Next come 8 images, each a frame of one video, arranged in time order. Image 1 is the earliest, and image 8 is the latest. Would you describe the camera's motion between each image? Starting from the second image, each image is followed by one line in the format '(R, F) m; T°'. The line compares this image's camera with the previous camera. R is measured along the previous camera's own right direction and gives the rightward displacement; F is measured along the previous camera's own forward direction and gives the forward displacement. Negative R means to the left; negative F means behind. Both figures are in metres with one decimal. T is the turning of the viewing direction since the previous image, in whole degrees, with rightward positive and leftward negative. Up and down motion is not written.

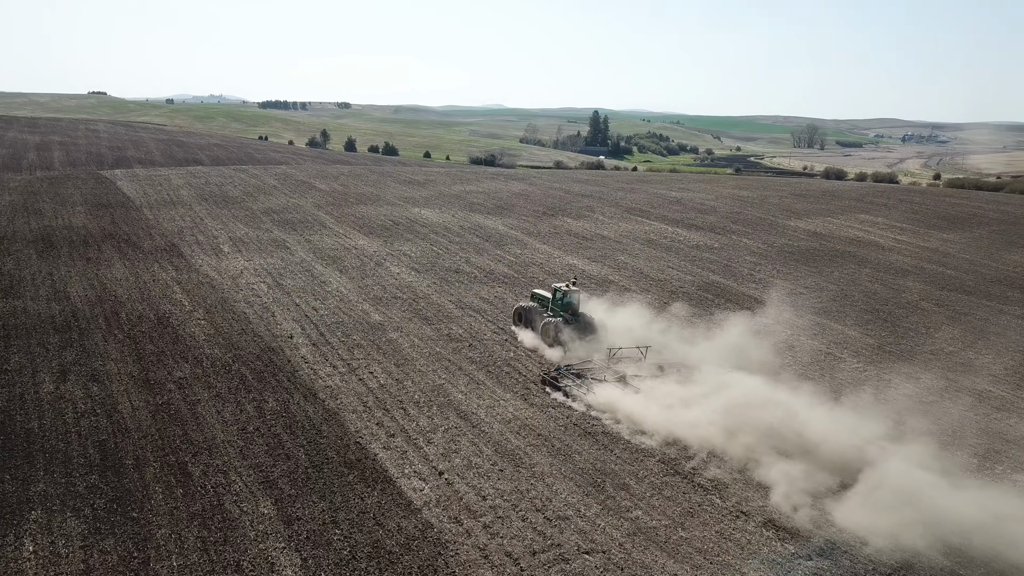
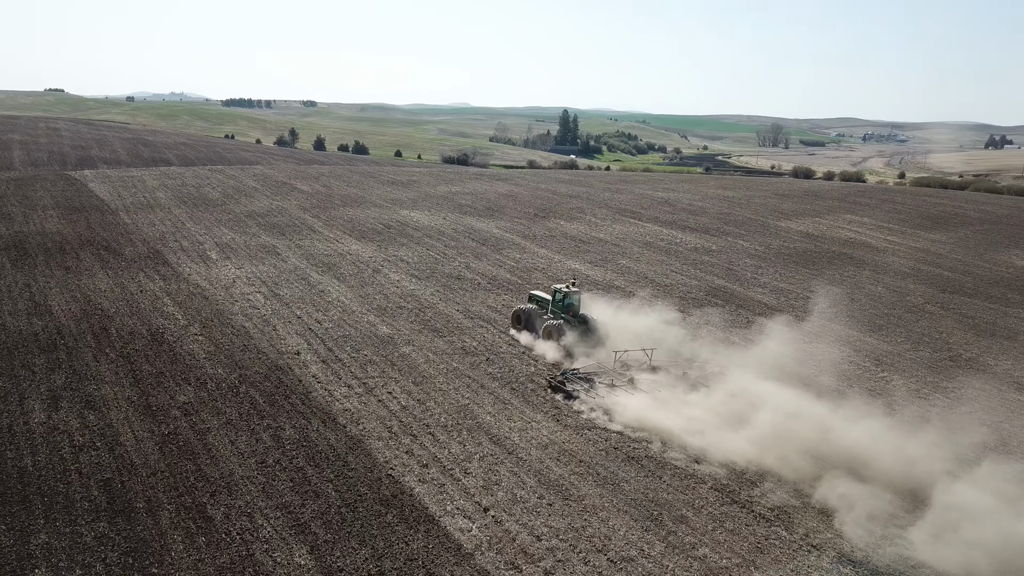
(-1.1, +1.0) m; +2°
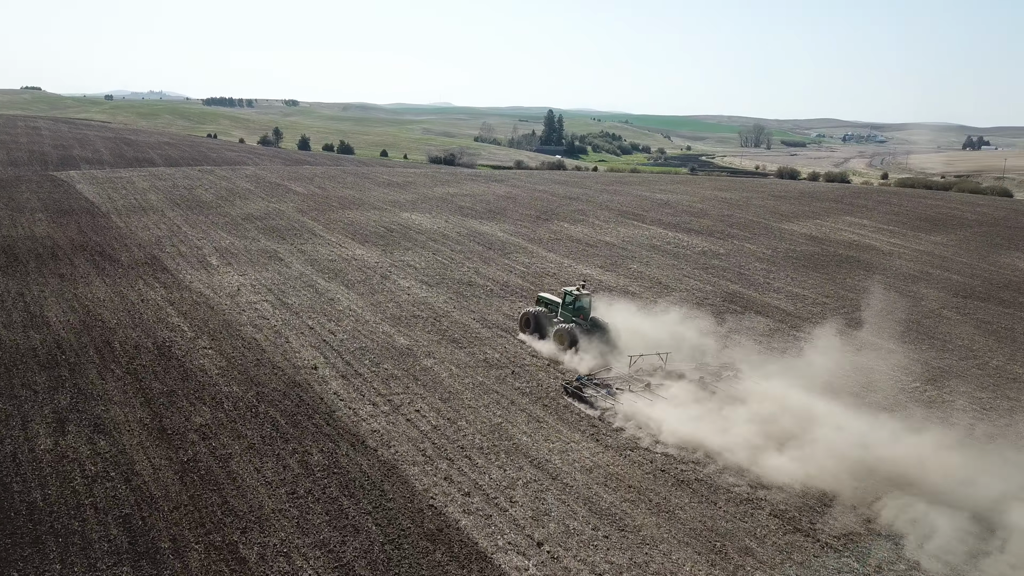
(-0.9, +0.8) m; +1°
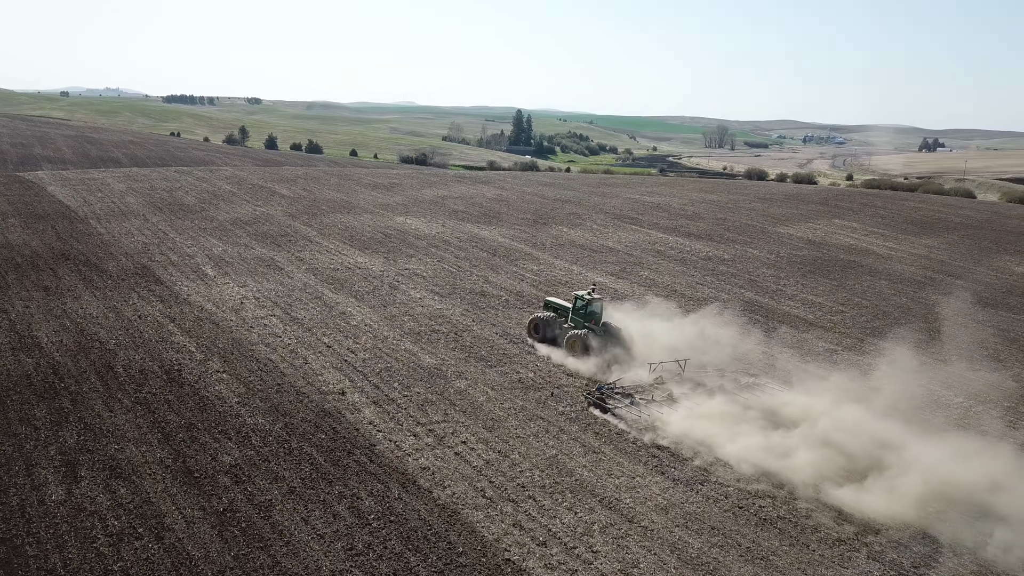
(-1.3, +1.2) m; +3°
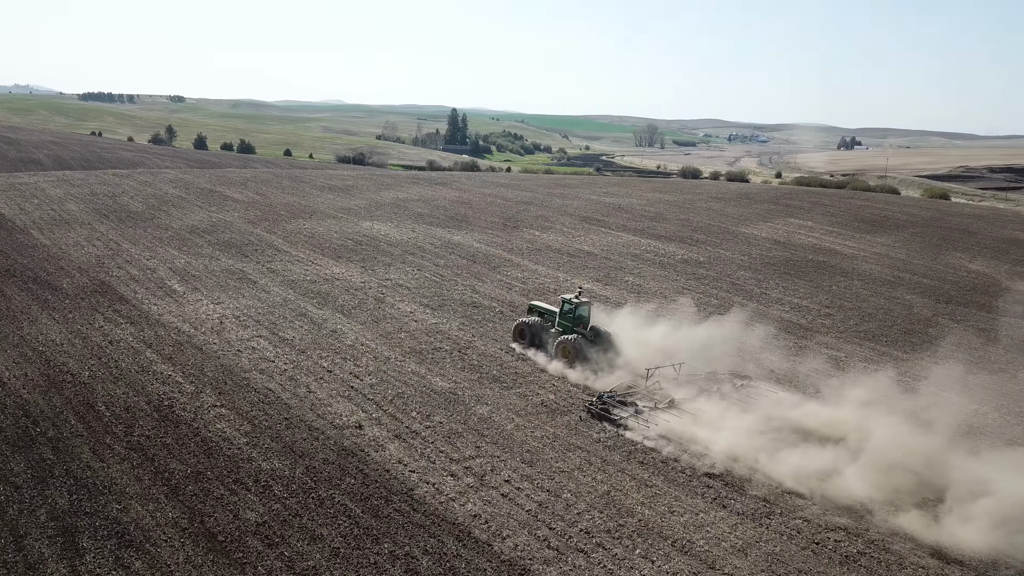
(-1.5, +1.2) m; +5°
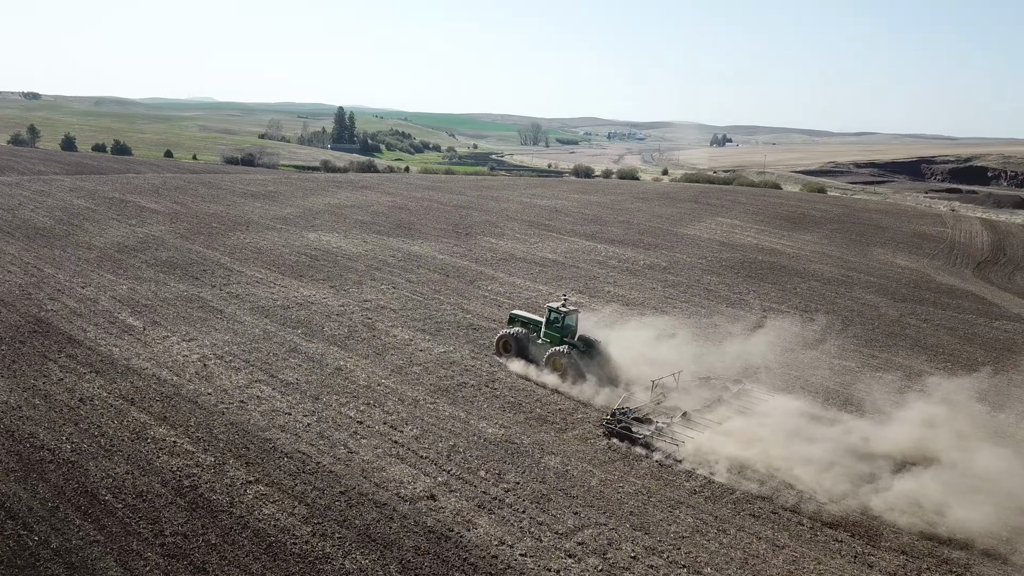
(-2.6, +2.0) m; +8°
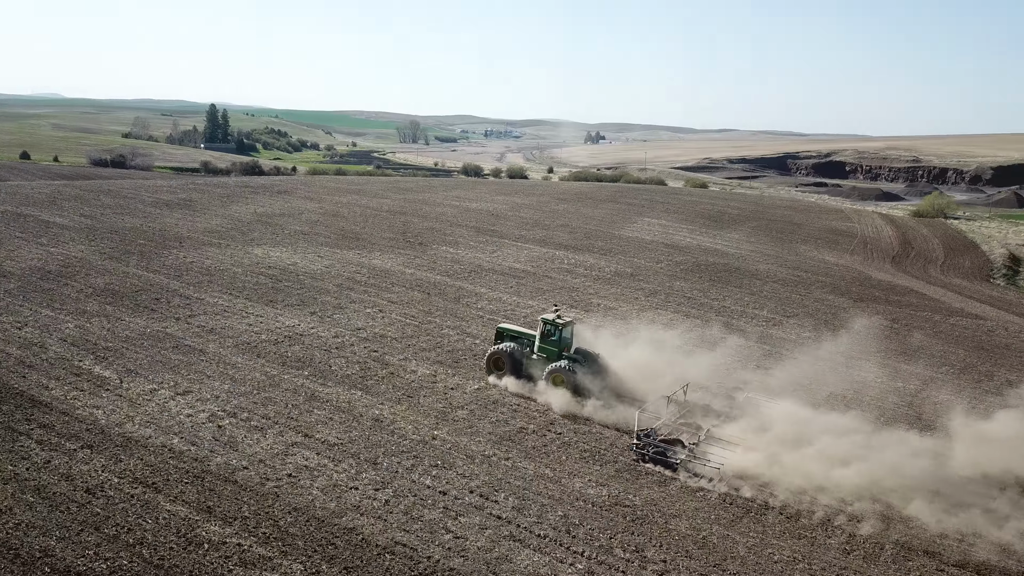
(-2.8, +2.0) m; +9°
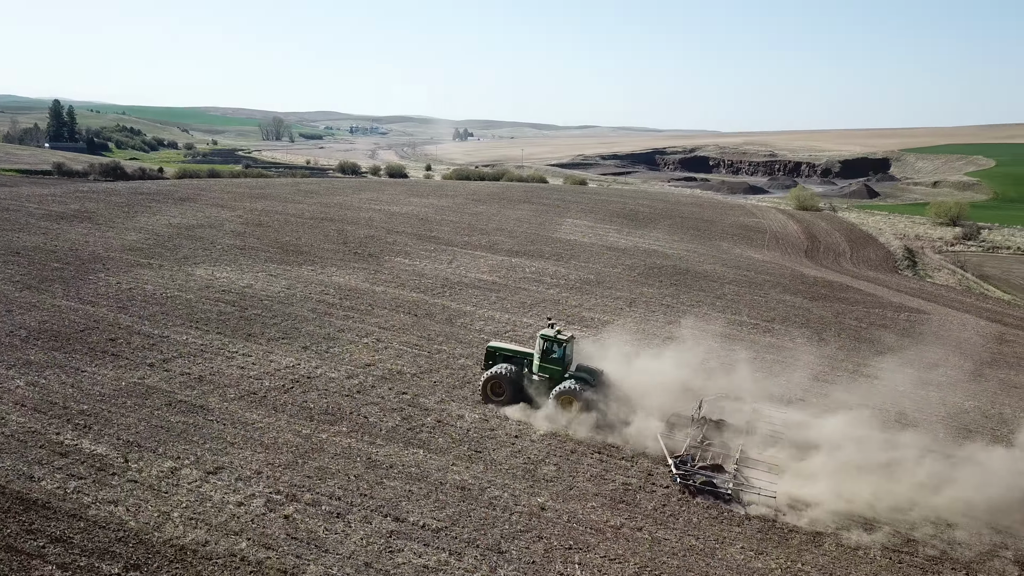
(-2.9, +2.1) m; +9°
